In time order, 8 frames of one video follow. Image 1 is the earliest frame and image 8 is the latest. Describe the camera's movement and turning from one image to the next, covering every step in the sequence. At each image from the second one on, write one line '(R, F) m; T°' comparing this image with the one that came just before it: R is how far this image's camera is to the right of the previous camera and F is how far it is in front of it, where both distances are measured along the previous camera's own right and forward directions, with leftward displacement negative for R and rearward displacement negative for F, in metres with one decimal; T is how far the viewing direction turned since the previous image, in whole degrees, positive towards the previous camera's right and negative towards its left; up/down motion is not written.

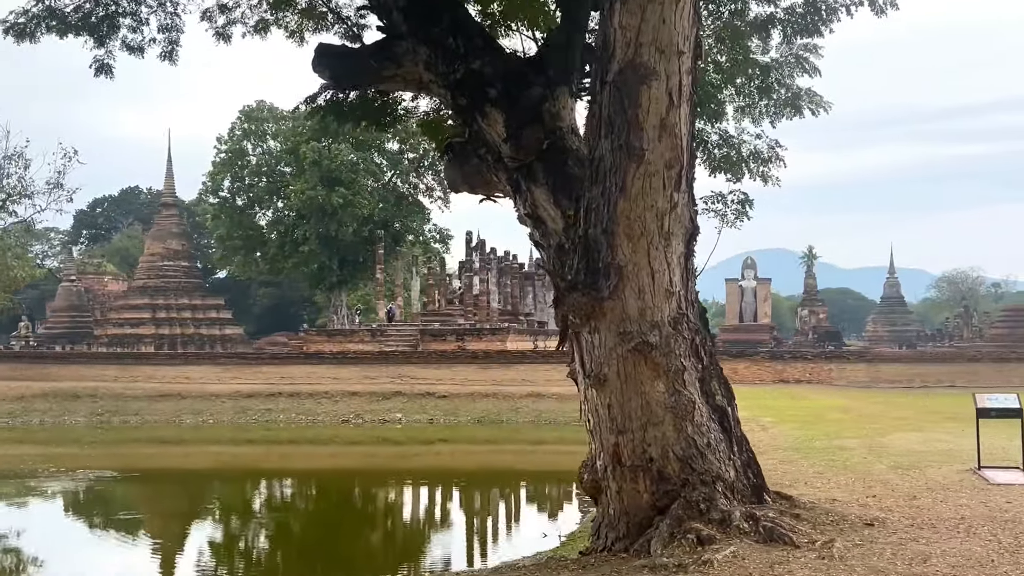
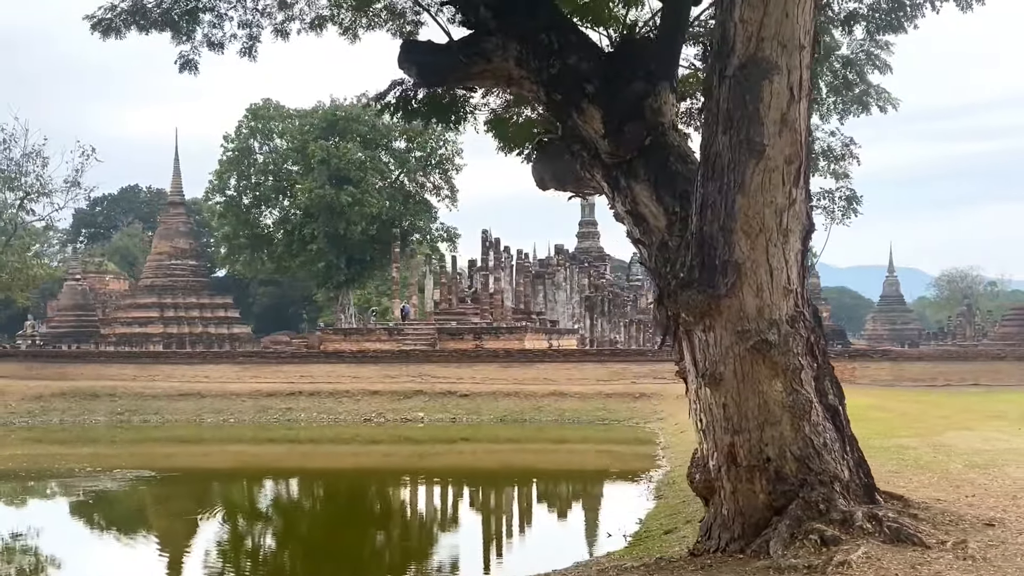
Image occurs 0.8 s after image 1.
(-0.6, +0.1) m; 0°
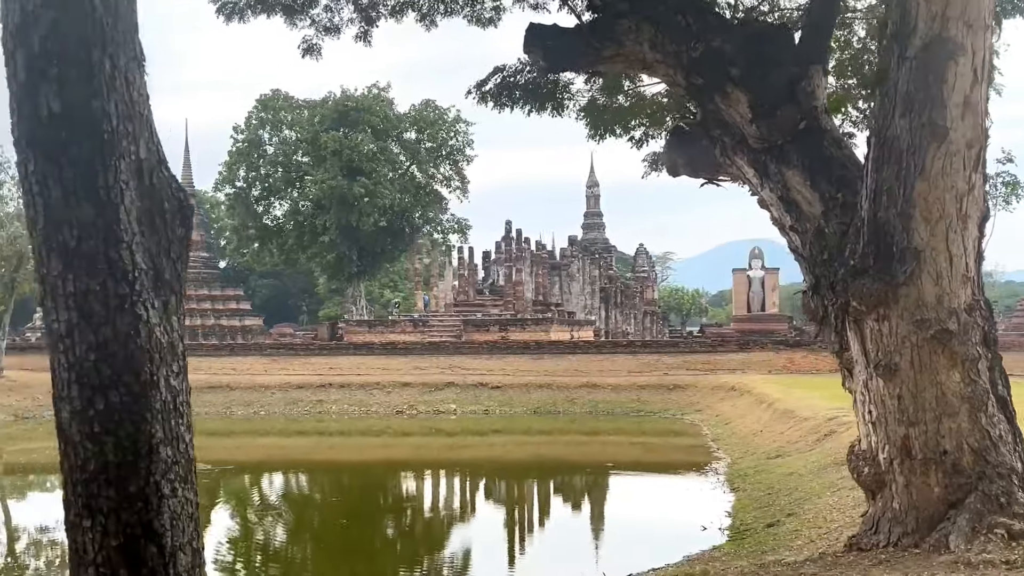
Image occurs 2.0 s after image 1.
(-0.9, +0.1) m; 0°
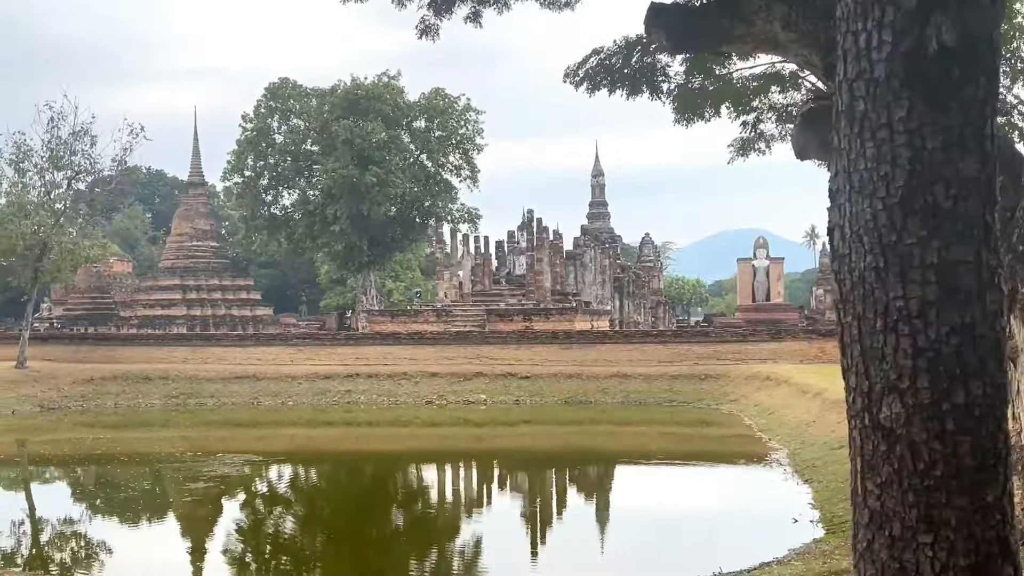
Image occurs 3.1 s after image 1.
(-0.8, +0.2) m; 0°
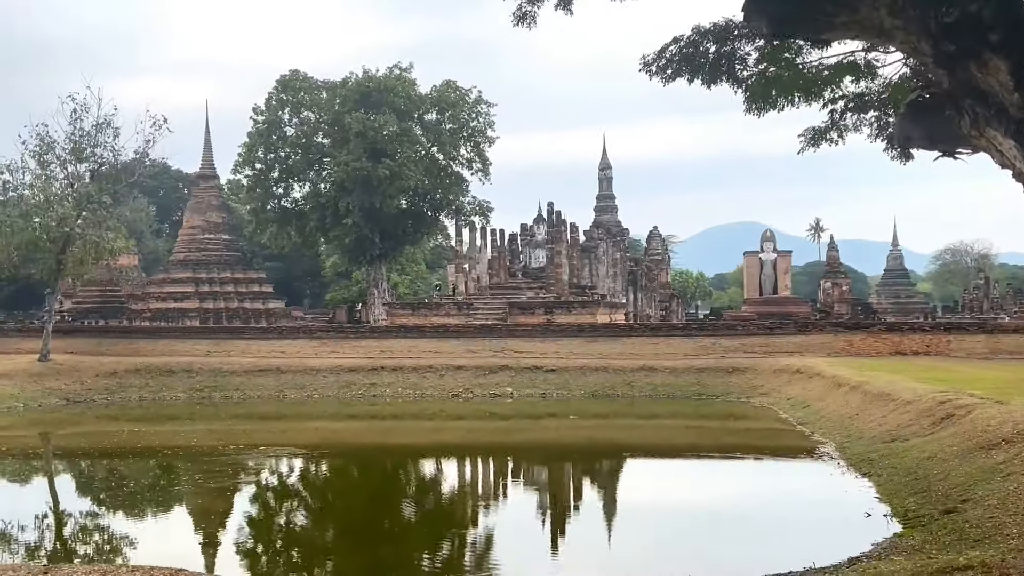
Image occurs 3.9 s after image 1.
(-0.6, +0.1) m; 0°
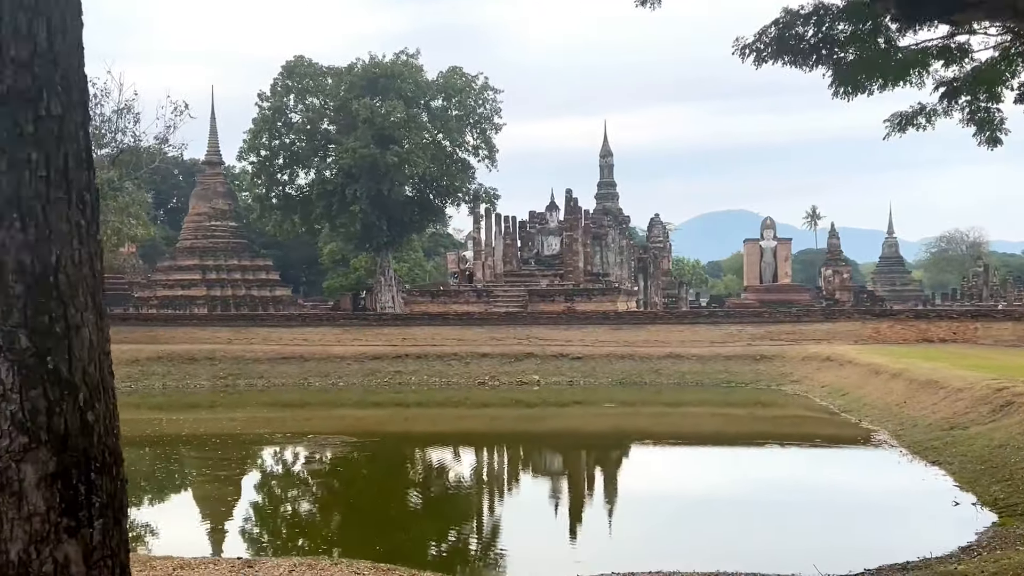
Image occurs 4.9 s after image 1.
(-0.8, +0.1) m; +1°
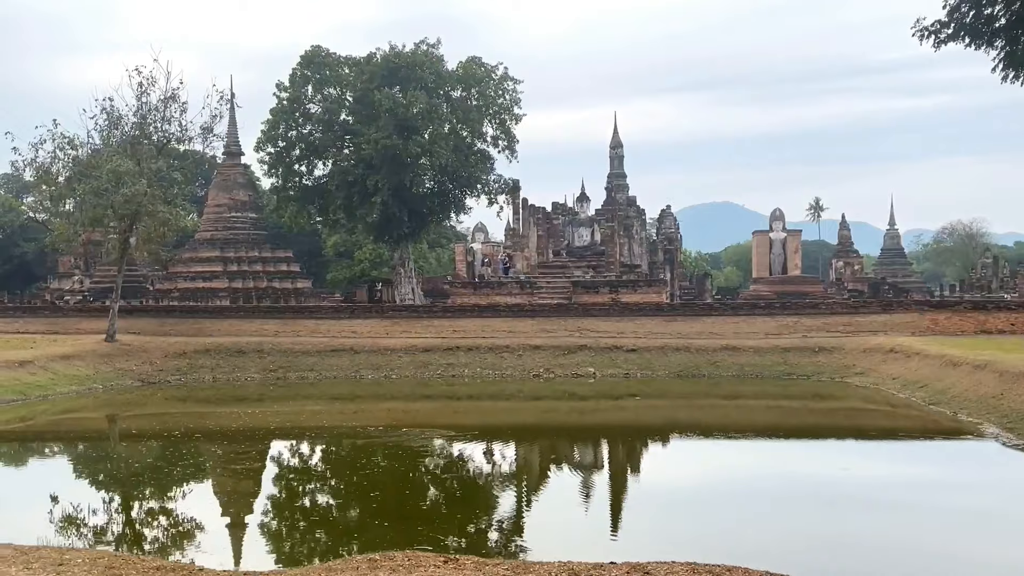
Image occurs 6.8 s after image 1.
(-1.4, +0.2) m; 0°
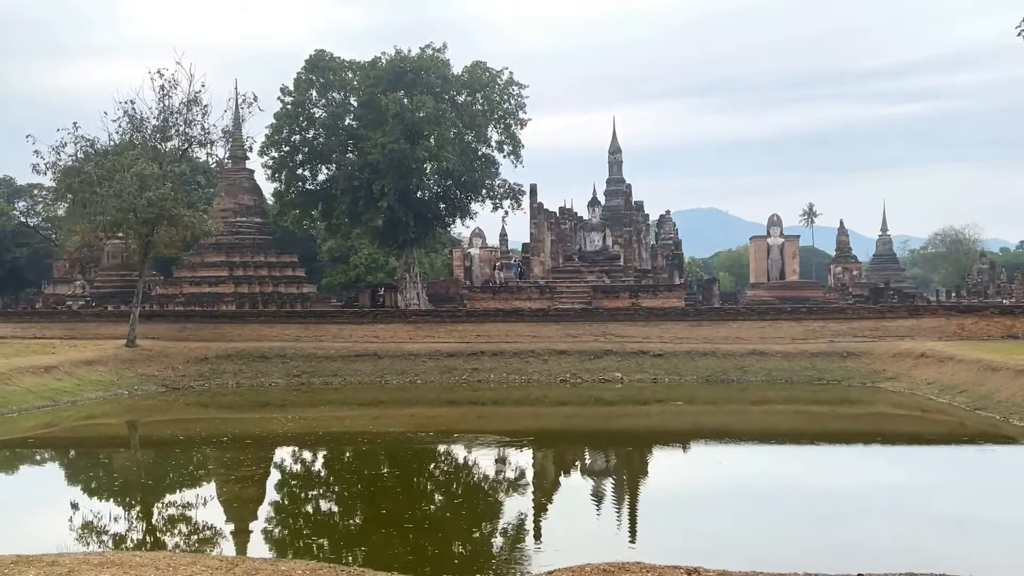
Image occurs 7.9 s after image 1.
(-0.9, +0.1) m; +1°
